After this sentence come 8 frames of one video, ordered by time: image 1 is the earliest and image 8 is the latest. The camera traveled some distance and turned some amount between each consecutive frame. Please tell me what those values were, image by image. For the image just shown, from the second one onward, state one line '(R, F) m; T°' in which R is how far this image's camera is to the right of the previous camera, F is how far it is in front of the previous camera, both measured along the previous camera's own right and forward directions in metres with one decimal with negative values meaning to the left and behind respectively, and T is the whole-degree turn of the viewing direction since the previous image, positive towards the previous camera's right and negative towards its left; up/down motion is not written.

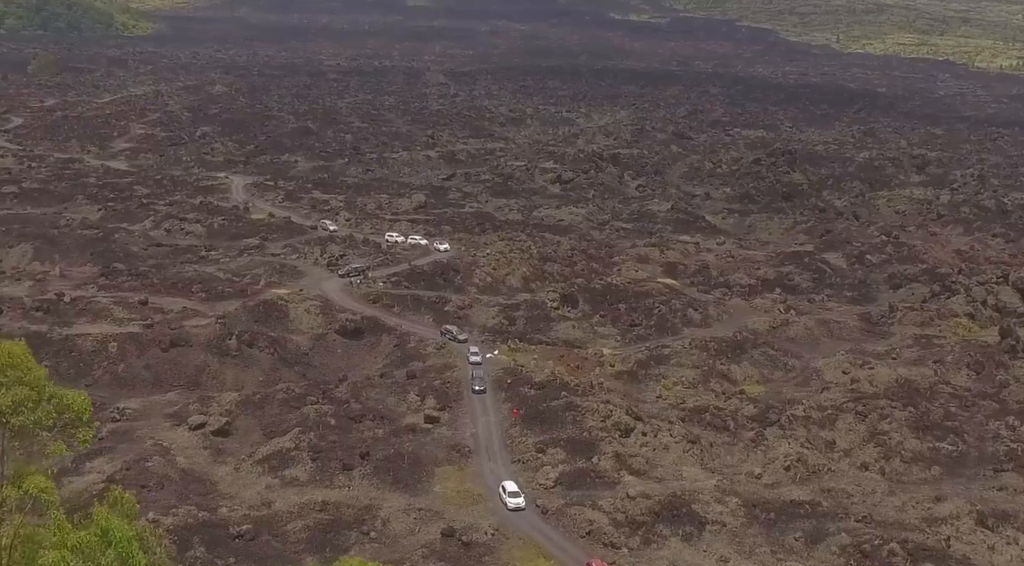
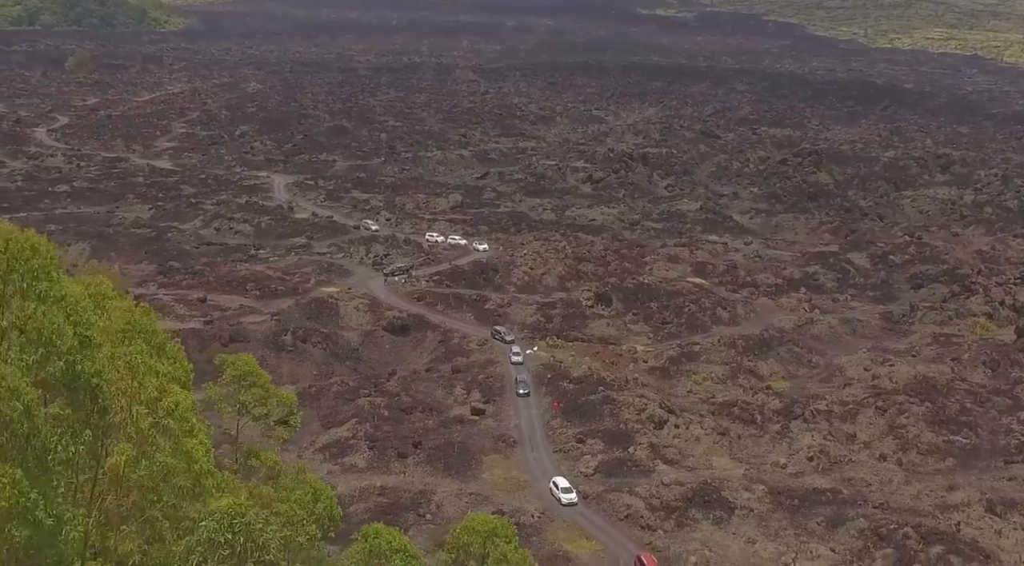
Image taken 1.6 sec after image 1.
(-1.2, -5.5) m; -1°
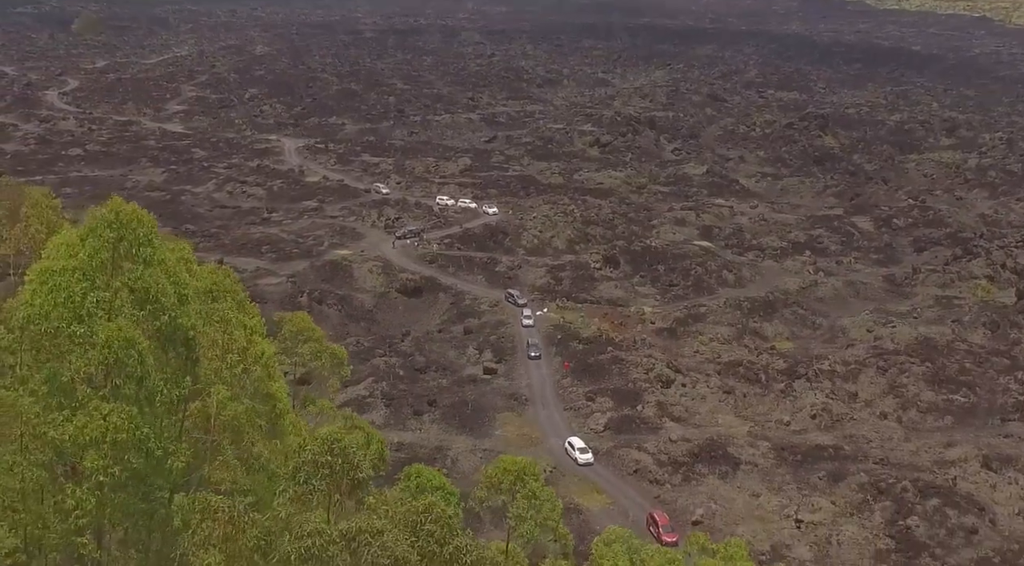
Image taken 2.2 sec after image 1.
(-0.5, -2.3) m; 0°
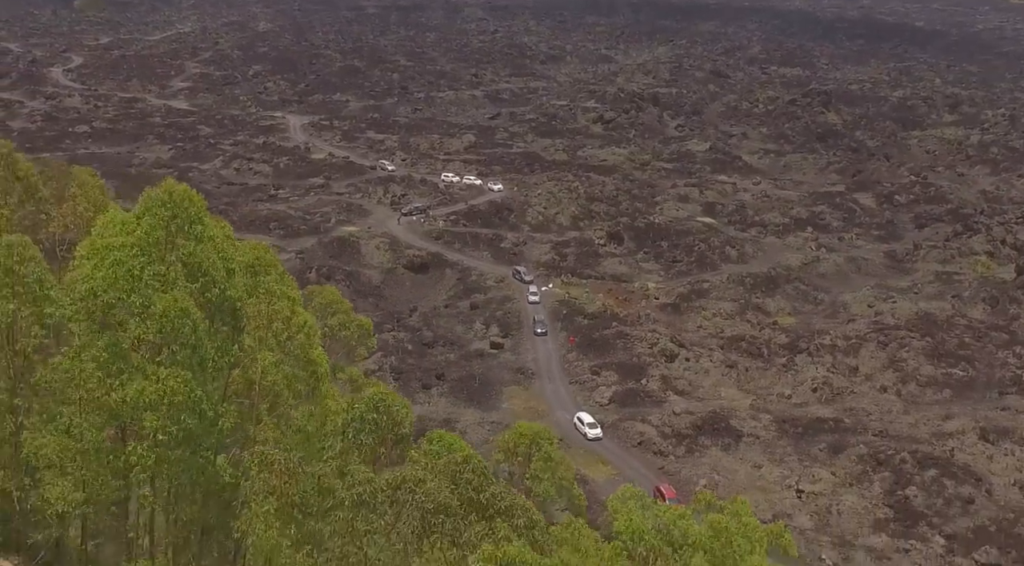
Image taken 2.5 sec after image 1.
(-0.3, -1.4) m; 0°
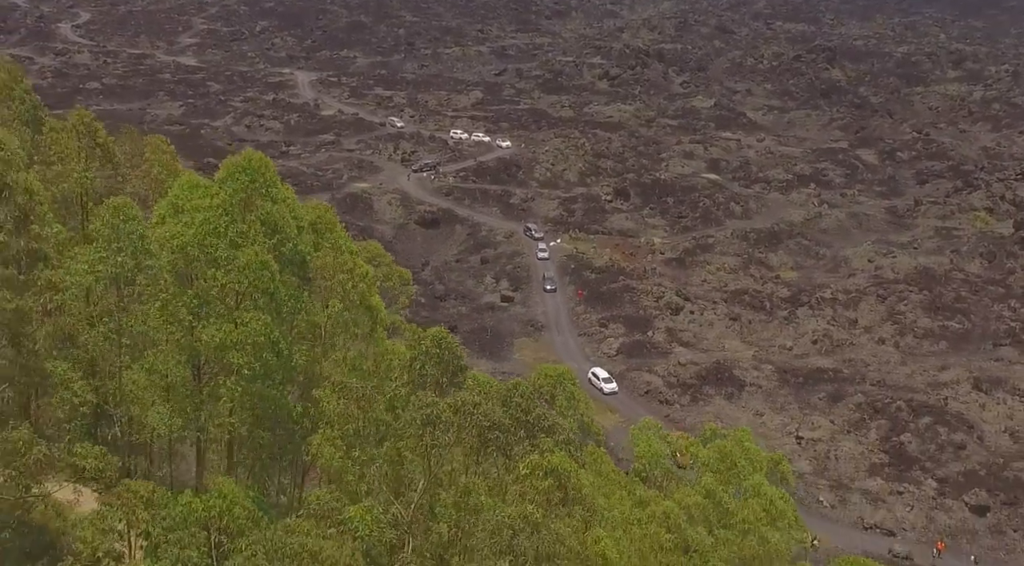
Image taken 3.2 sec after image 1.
(-0.6, -2.7) m; 0°
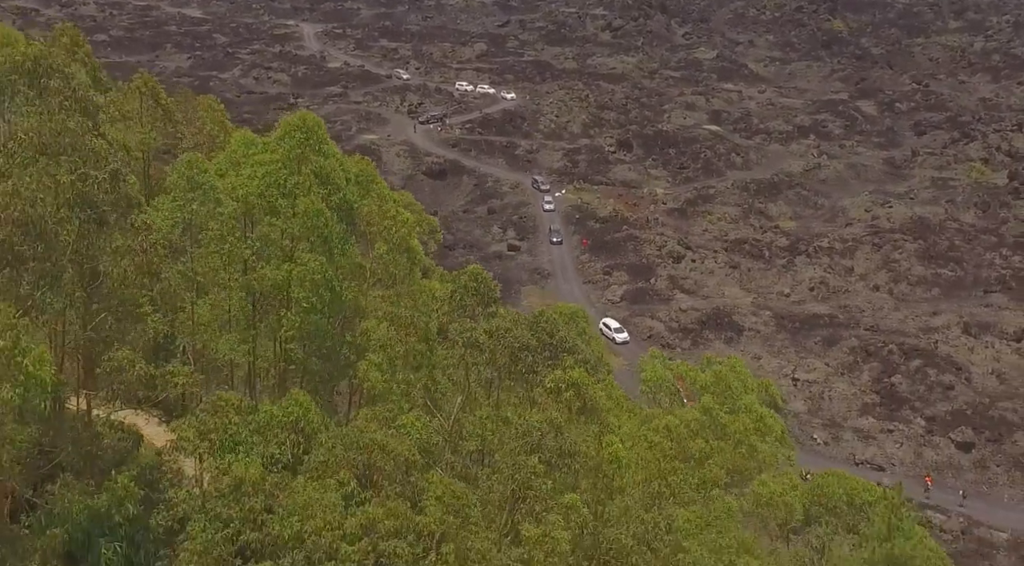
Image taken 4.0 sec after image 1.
(-0.4, -2.9) m; 0°
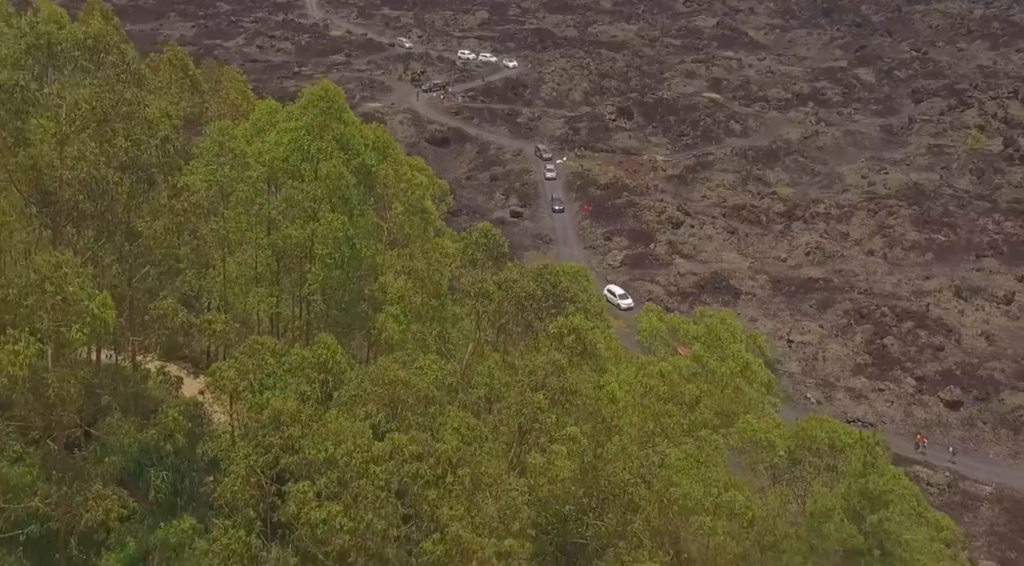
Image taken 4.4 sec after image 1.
(-0.1, -2.0) m; 0°
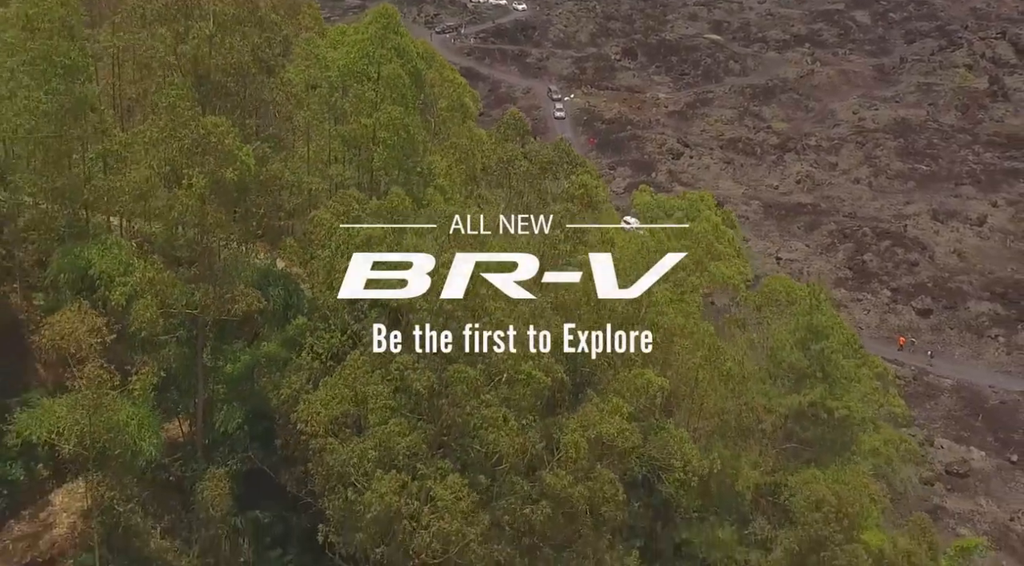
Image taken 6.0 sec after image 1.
(-0.4, -7.0) m; 0°
